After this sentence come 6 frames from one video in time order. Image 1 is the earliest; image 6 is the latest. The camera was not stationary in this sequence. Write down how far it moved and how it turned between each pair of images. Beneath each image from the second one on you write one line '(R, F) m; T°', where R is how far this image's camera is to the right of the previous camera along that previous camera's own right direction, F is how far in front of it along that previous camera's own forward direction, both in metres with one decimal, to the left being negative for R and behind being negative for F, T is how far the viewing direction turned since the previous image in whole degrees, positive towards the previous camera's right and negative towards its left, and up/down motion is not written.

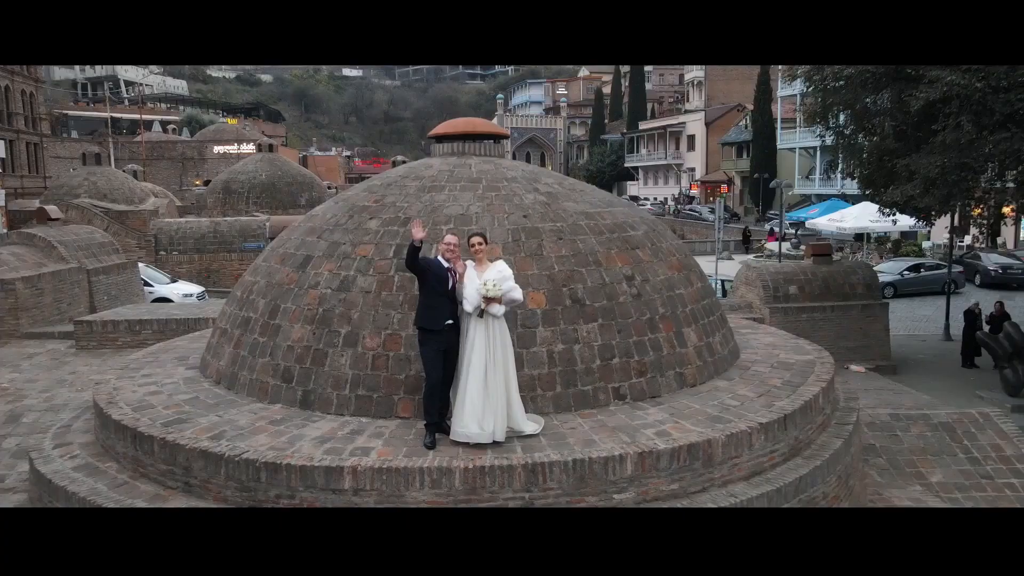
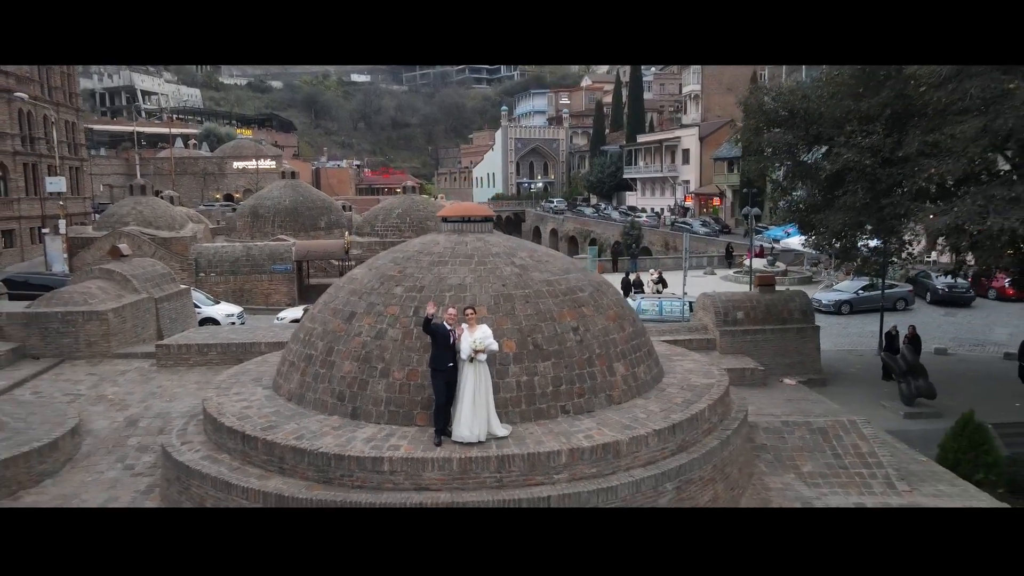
(+0.2, -1.9) m; -1°
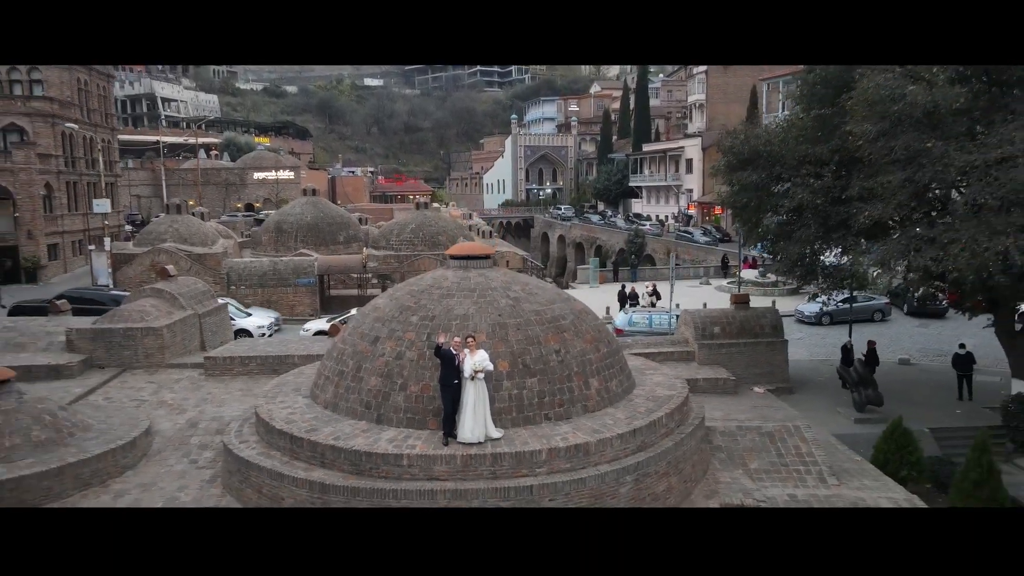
(+0.2, -1.5) m; -1°
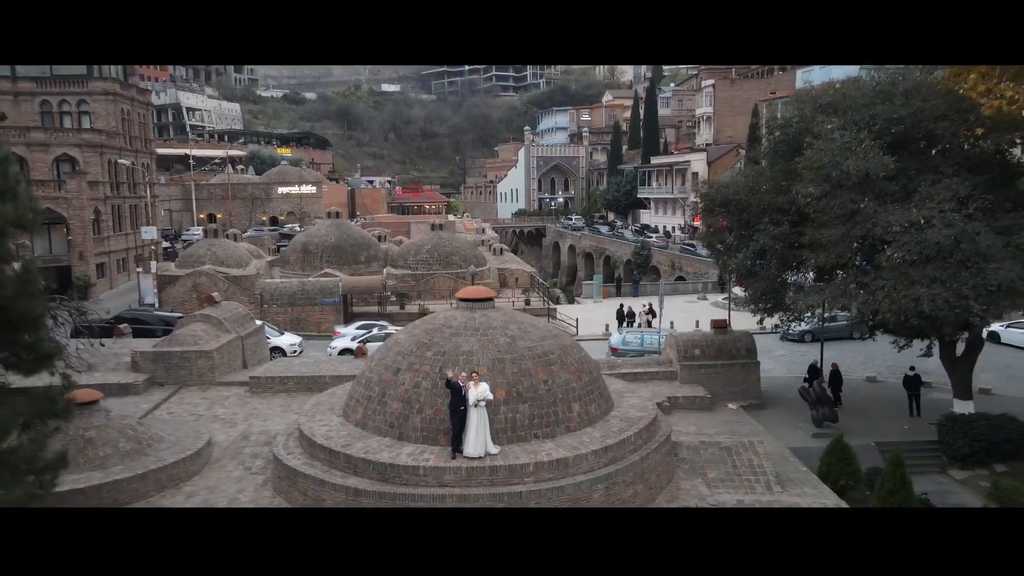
(+0.2, -1.7) m; -1°
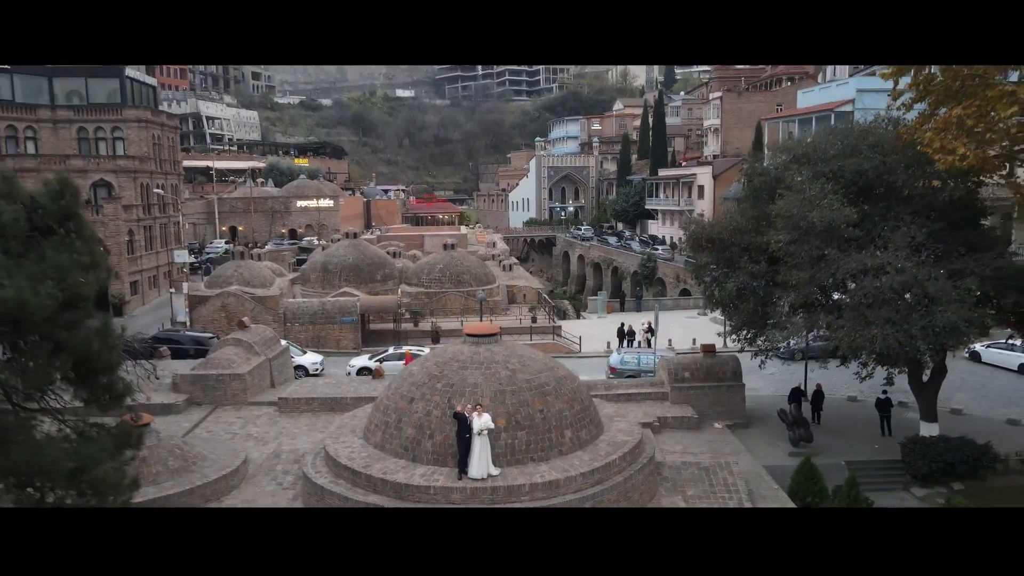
(+0.2, -1.3) m; -1°
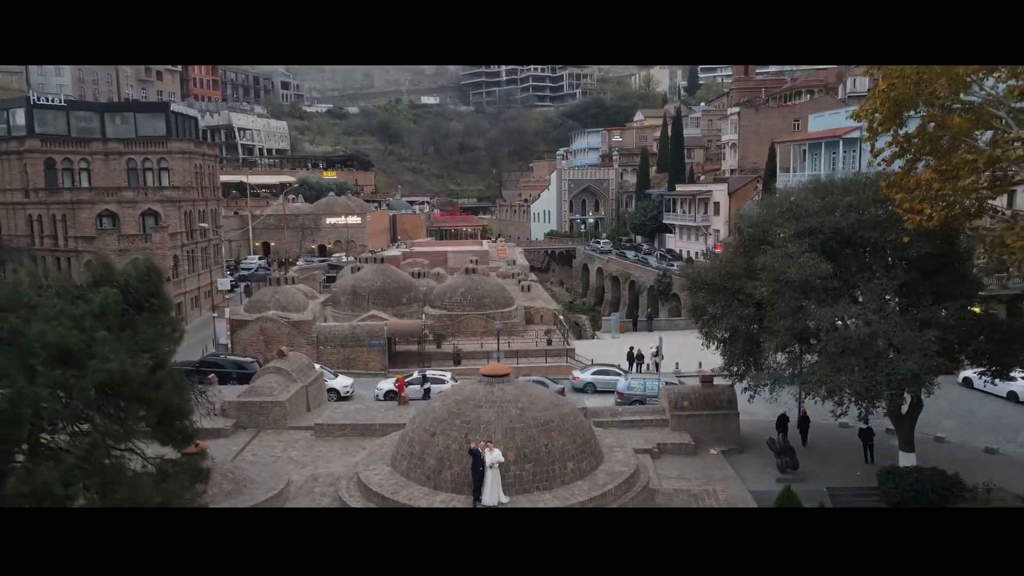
(+0.2, -1.5) m; -2°
